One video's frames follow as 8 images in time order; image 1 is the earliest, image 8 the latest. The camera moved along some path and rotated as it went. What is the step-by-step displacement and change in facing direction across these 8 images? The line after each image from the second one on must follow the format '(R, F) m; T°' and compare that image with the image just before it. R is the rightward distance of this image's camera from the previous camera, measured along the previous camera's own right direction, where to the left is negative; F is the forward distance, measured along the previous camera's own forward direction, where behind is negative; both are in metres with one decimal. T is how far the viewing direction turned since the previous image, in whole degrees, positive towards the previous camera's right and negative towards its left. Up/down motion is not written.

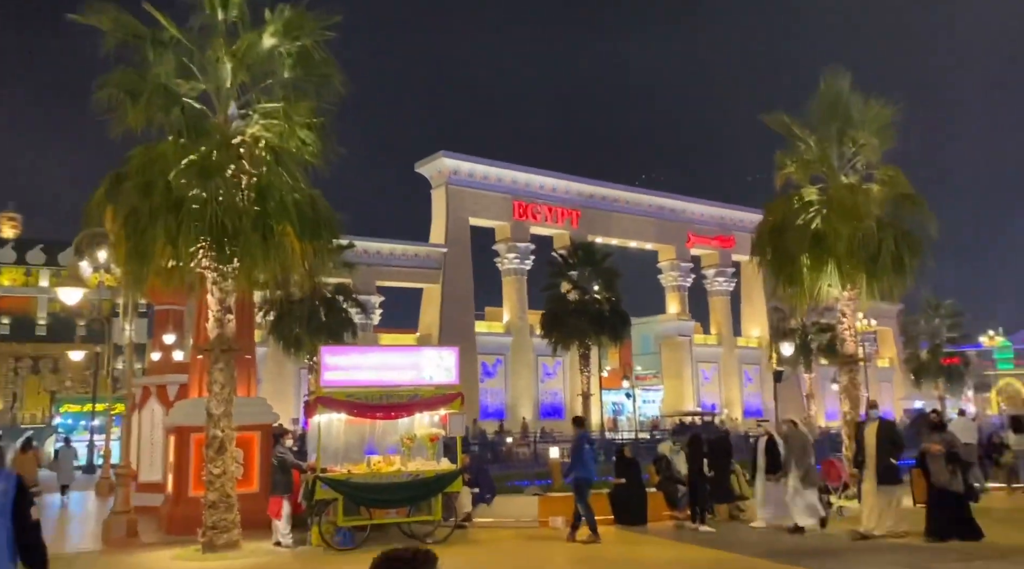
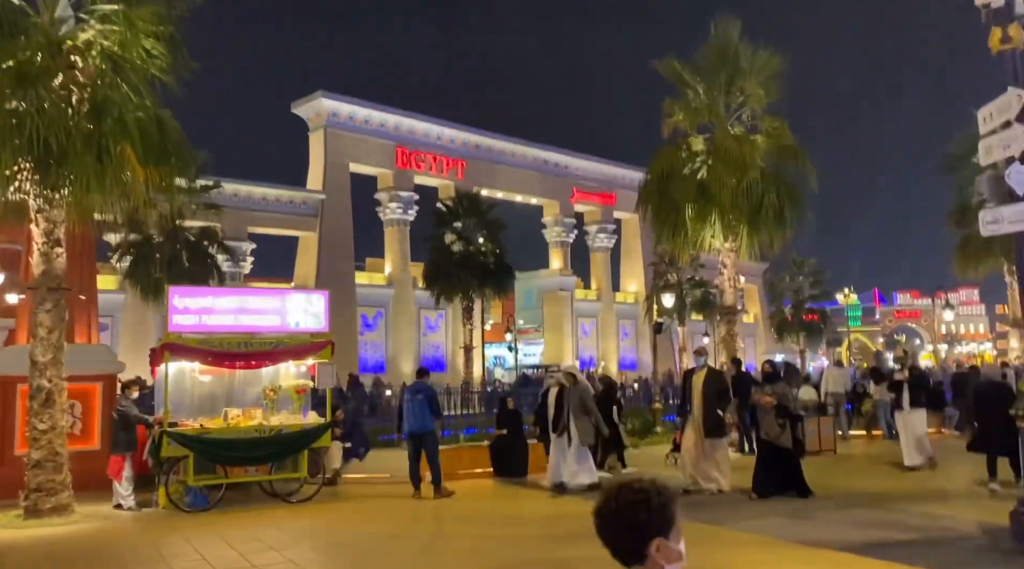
(+0.1, +0.8) m; +8°
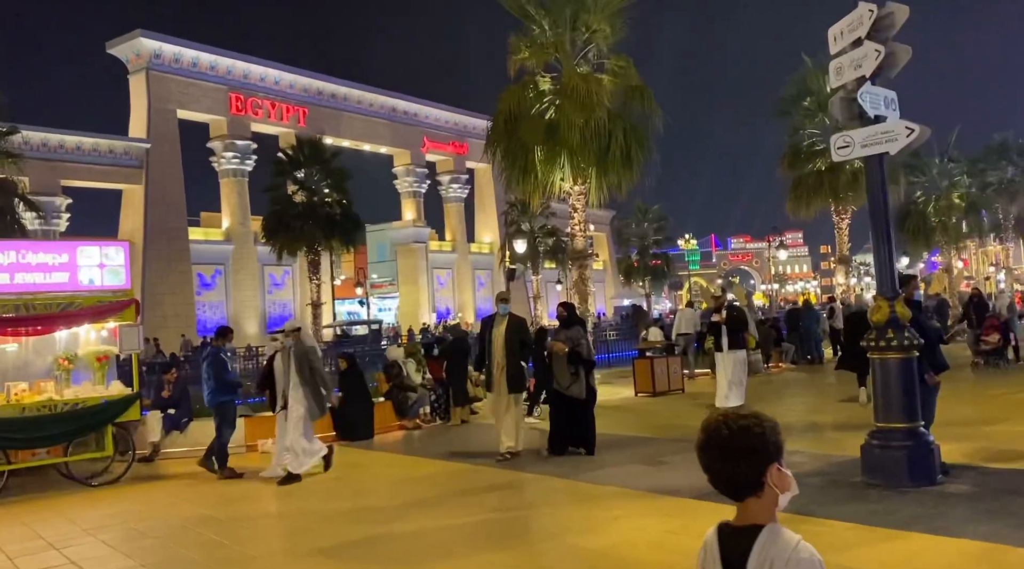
(+0.3, +0.9) m; +9°
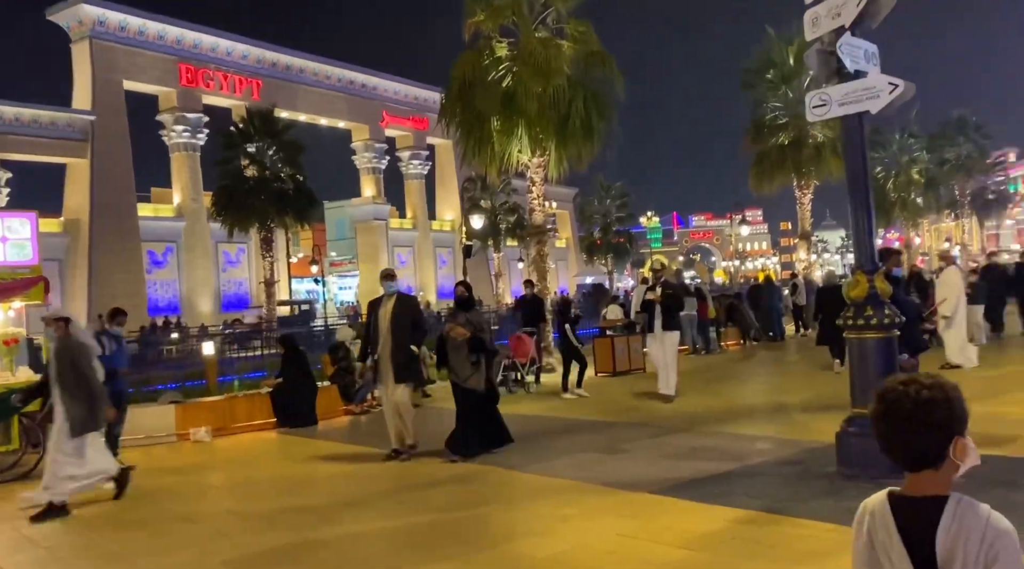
(+0.2, +0.8) m; +2°
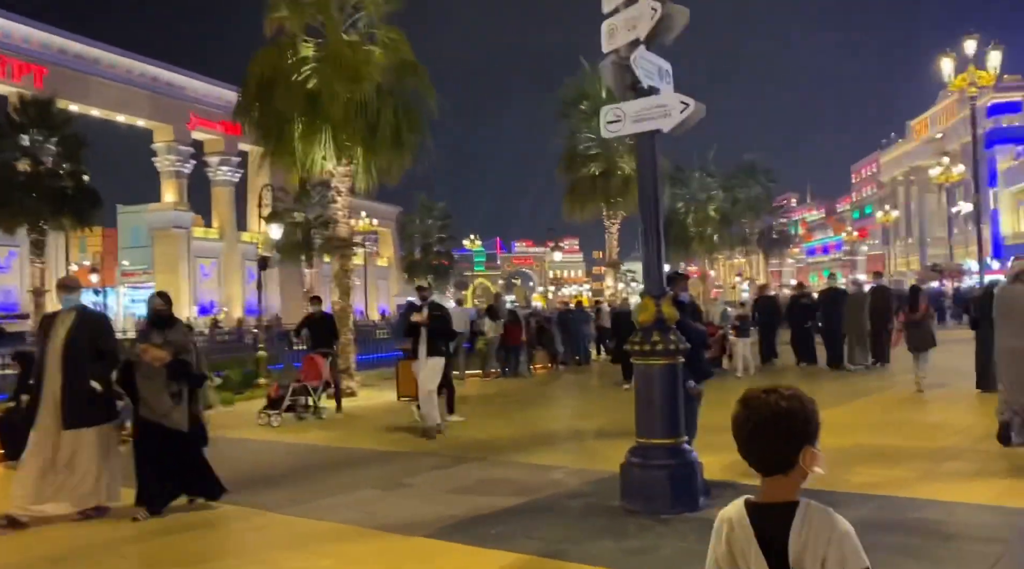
(+0.4, +0.7) m; +12°
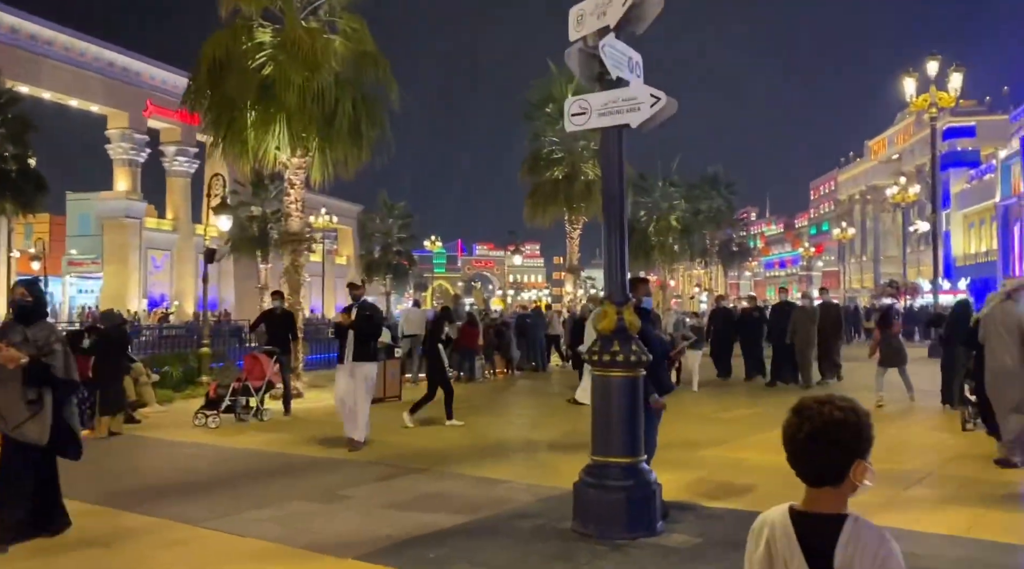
(+0.1, +0.5) m; +3°
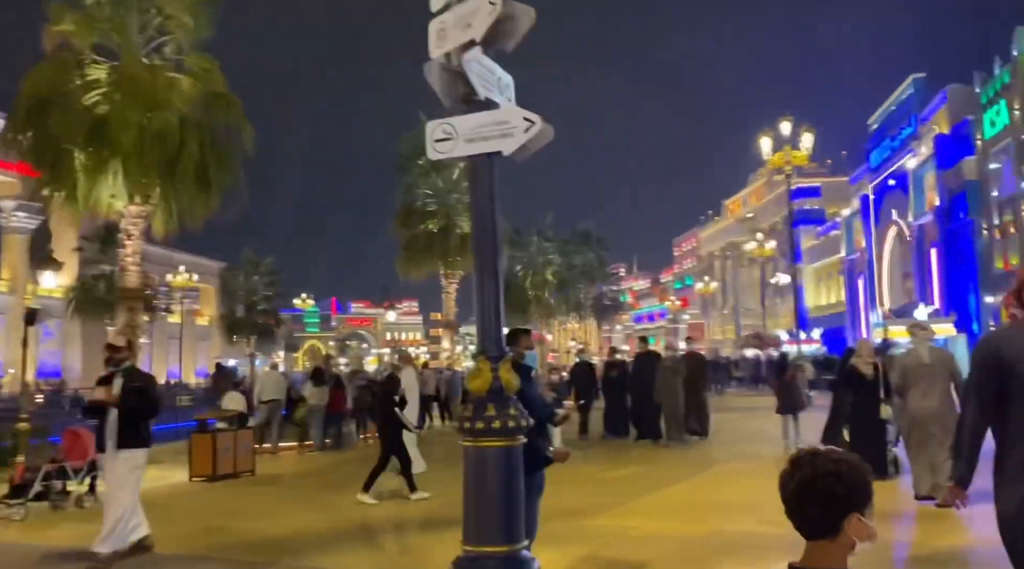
(+0.1, +1.0) m; +8°
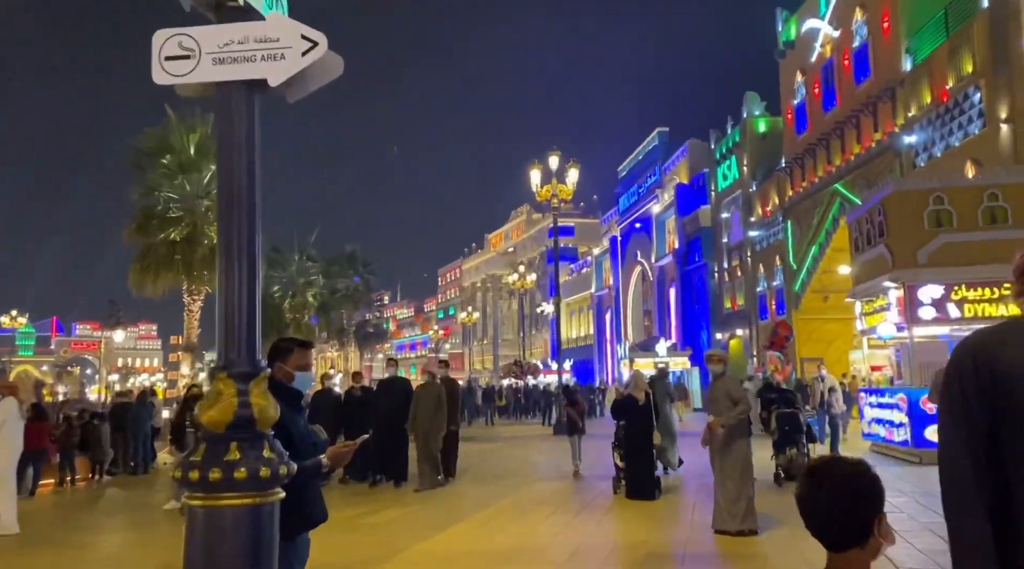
(0.0, +1.4) m; +16°
